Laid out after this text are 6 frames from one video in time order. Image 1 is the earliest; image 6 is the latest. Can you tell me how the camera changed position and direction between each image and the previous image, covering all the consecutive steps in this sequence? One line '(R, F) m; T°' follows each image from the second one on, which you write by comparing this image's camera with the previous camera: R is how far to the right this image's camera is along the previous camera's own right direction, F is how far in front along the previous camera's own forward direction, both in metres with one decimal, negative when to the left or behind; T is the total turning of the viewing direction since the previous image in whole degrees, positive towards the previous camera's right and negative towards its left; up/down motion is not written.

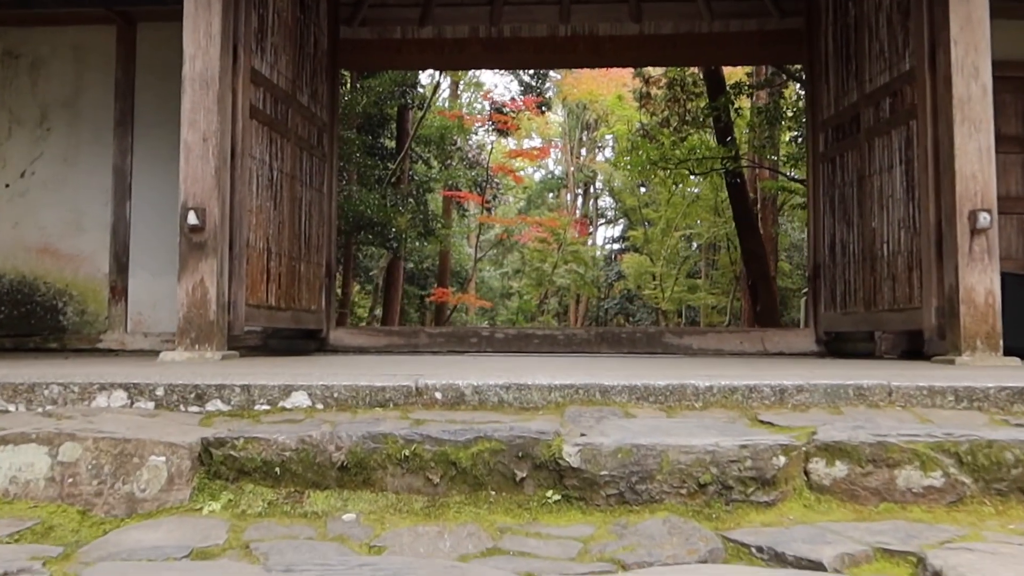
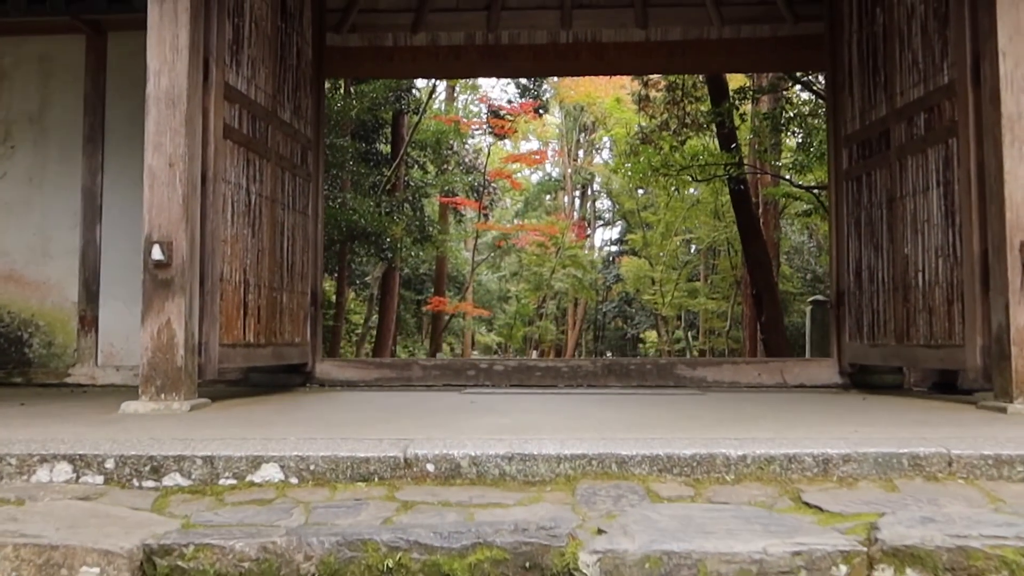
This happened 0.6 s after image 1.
(0.0, +0.3) m; 0°
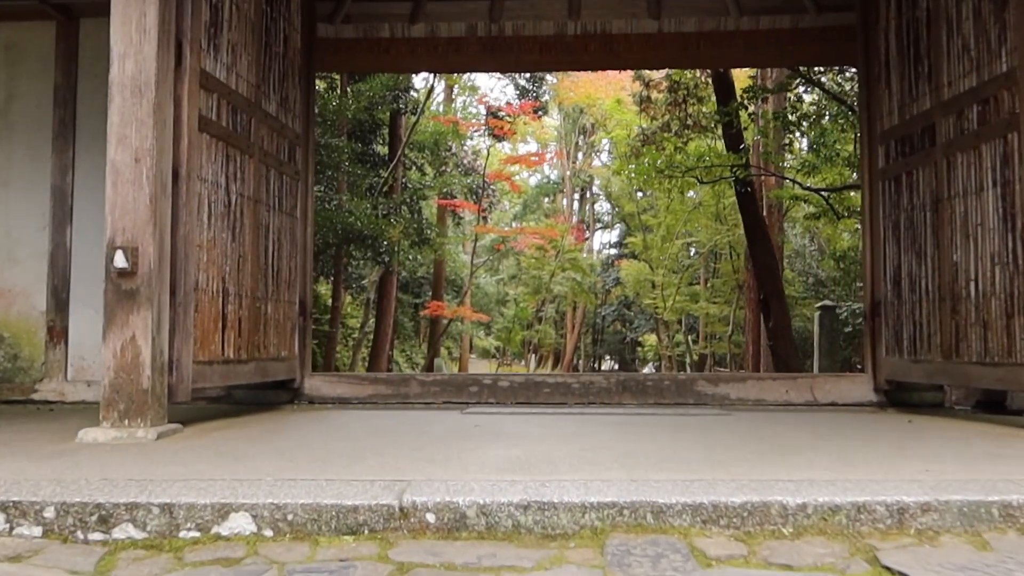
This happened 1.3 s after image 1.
(0.0, +0.3) m; 0°
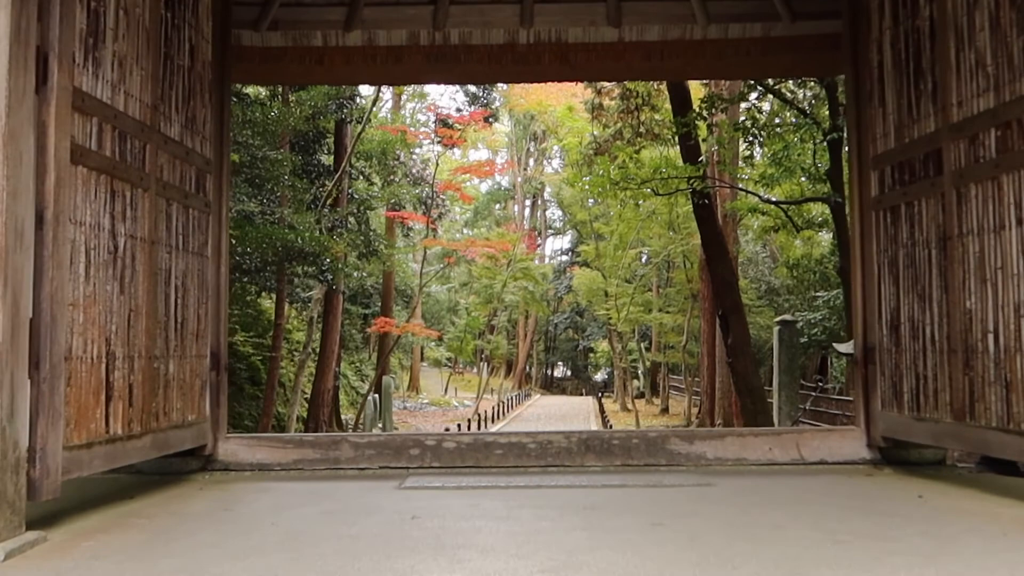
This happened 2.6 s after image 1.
(0.0, +0.5) m; +4°
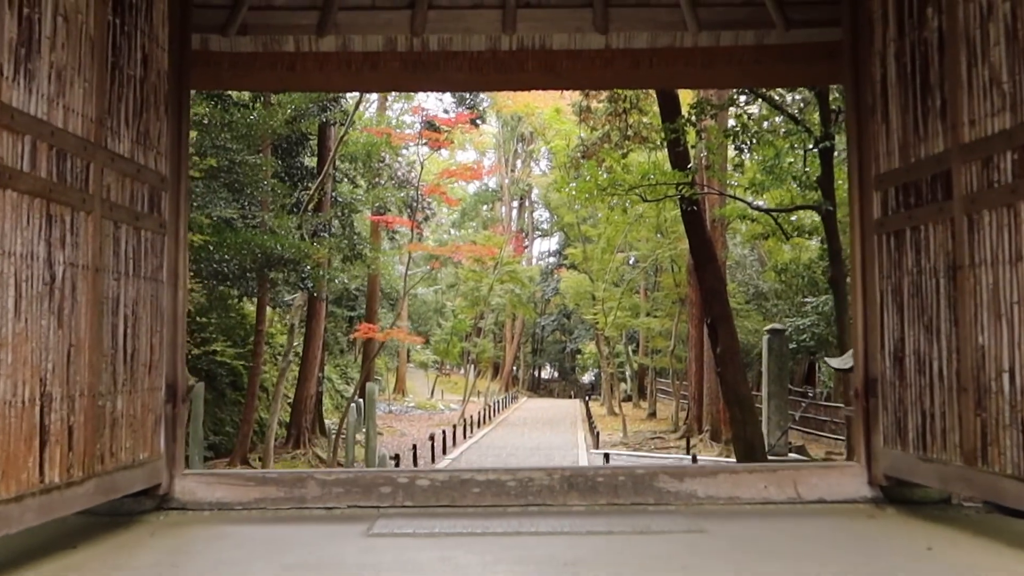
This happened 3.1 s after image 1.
(0.0, +0.2) m; +1°
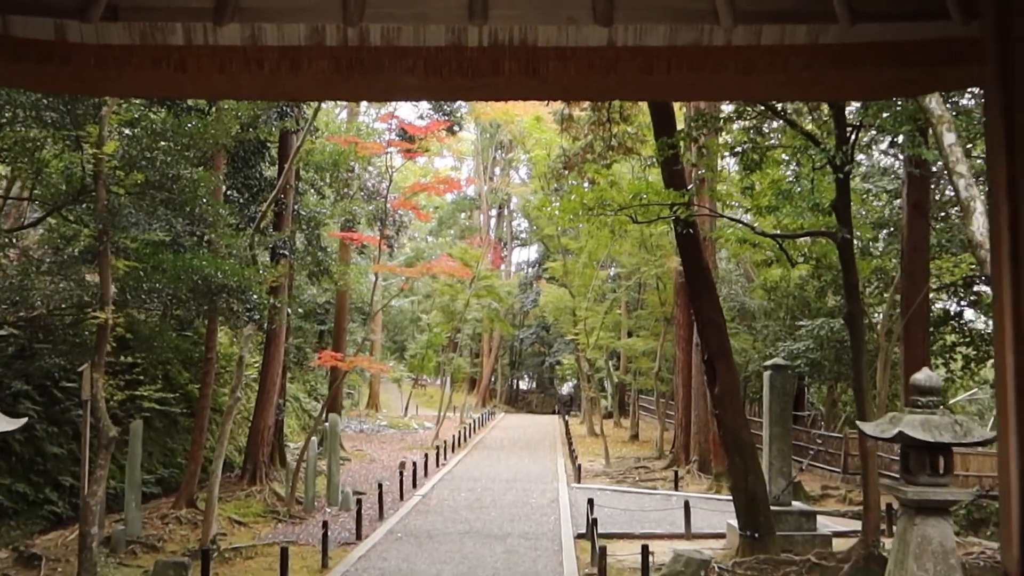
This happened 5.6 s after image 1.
(0.0, +1.2) m; +2°
